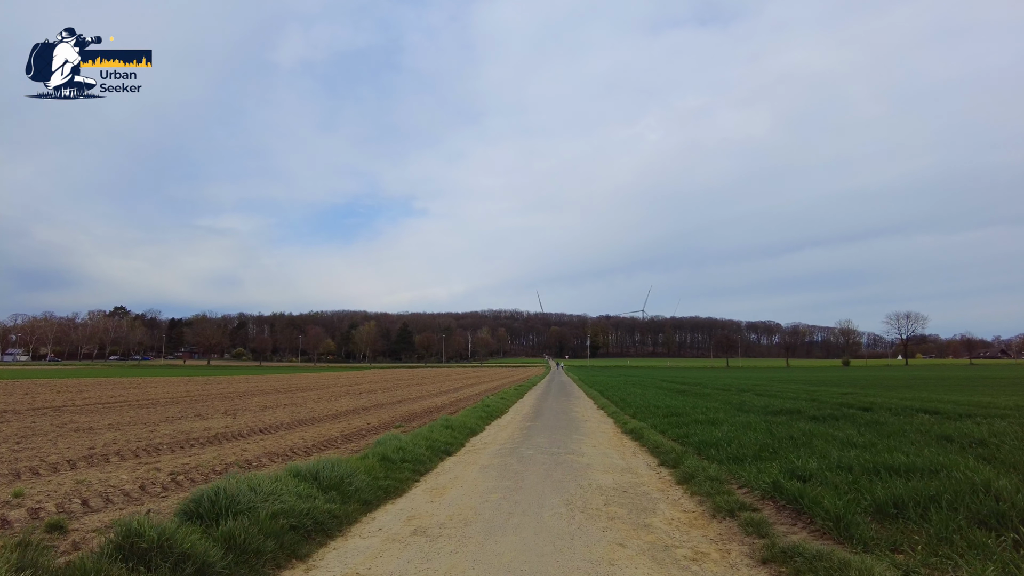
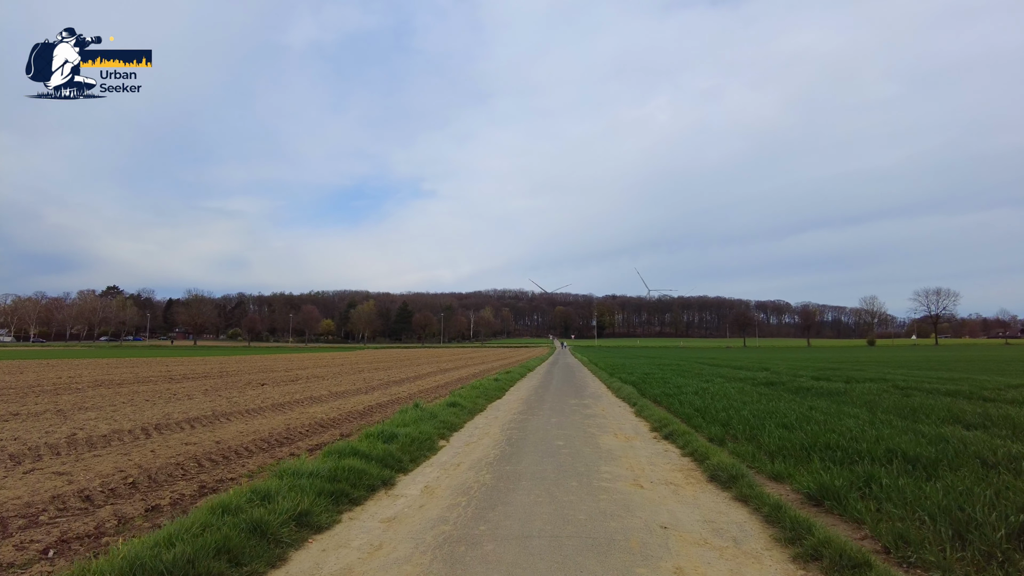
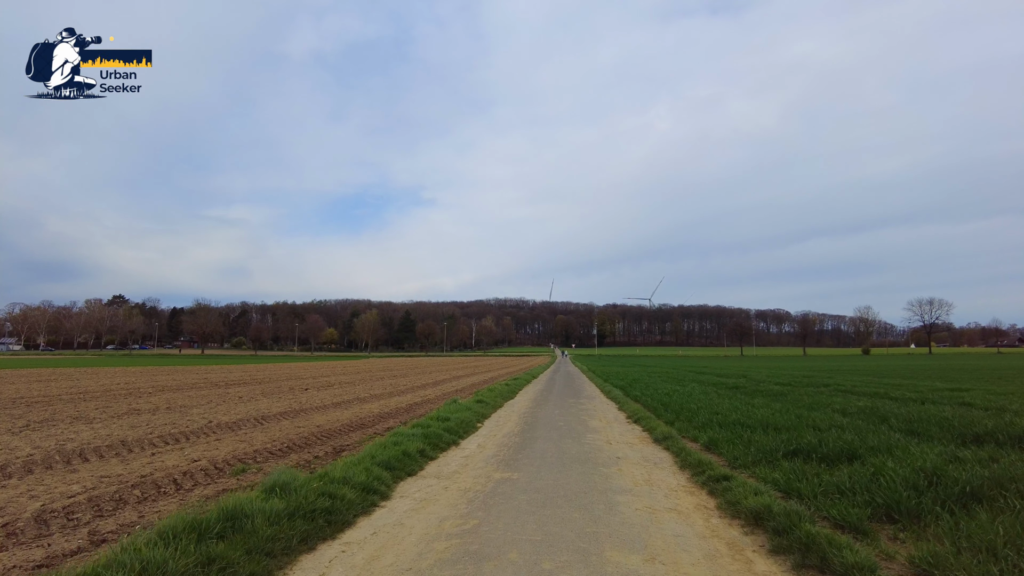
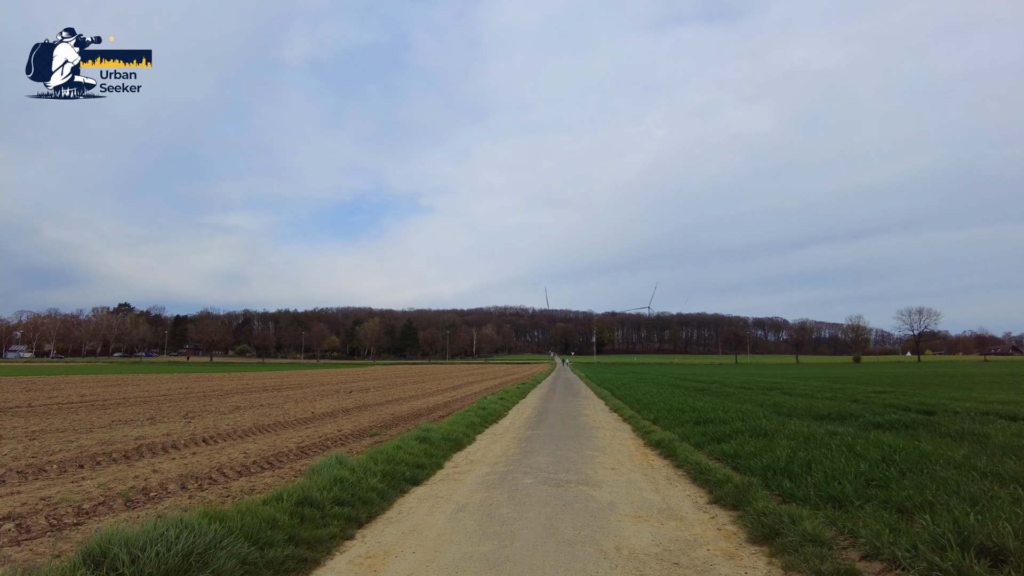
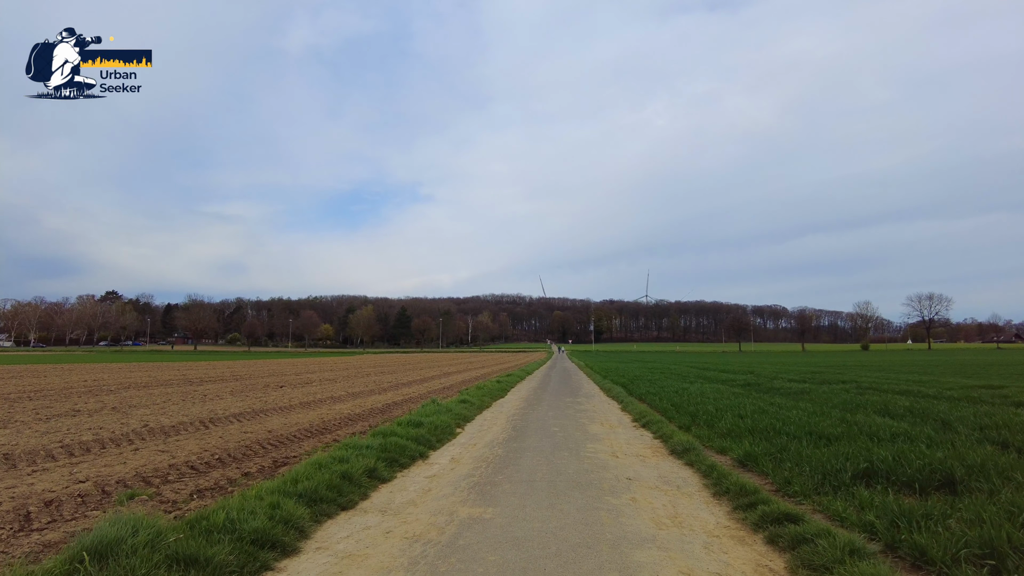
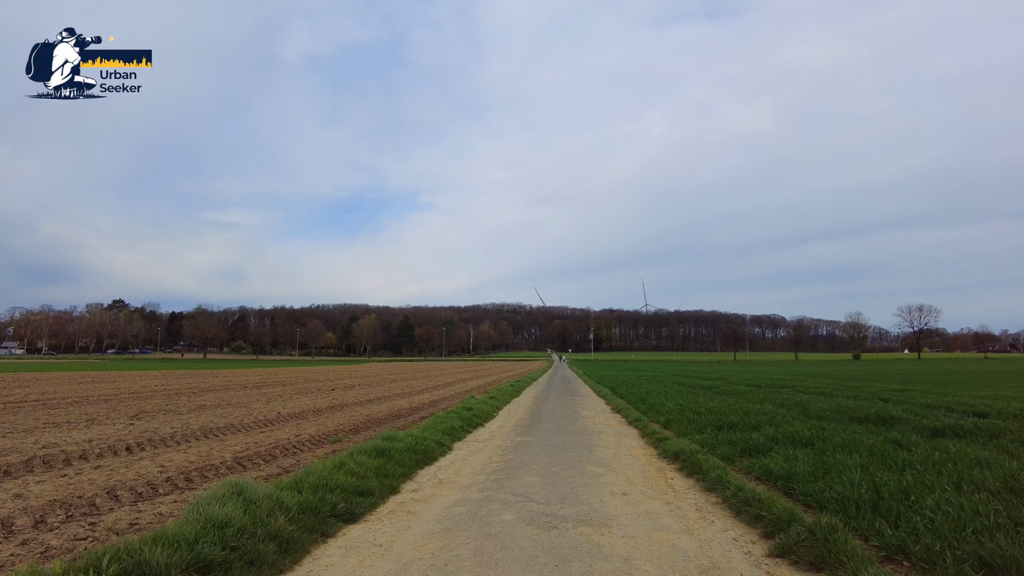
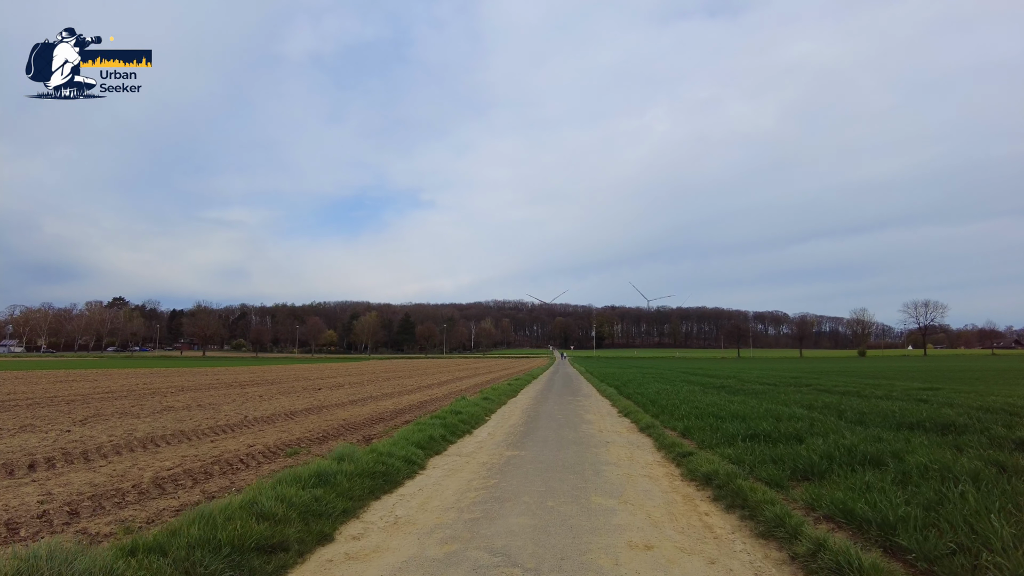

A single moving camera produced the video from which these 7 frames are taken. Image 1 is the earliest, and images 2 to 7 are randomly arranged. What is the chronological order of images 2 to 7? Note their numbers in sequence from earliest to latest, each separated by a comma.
4, 6, 7, 3, 5, 2
